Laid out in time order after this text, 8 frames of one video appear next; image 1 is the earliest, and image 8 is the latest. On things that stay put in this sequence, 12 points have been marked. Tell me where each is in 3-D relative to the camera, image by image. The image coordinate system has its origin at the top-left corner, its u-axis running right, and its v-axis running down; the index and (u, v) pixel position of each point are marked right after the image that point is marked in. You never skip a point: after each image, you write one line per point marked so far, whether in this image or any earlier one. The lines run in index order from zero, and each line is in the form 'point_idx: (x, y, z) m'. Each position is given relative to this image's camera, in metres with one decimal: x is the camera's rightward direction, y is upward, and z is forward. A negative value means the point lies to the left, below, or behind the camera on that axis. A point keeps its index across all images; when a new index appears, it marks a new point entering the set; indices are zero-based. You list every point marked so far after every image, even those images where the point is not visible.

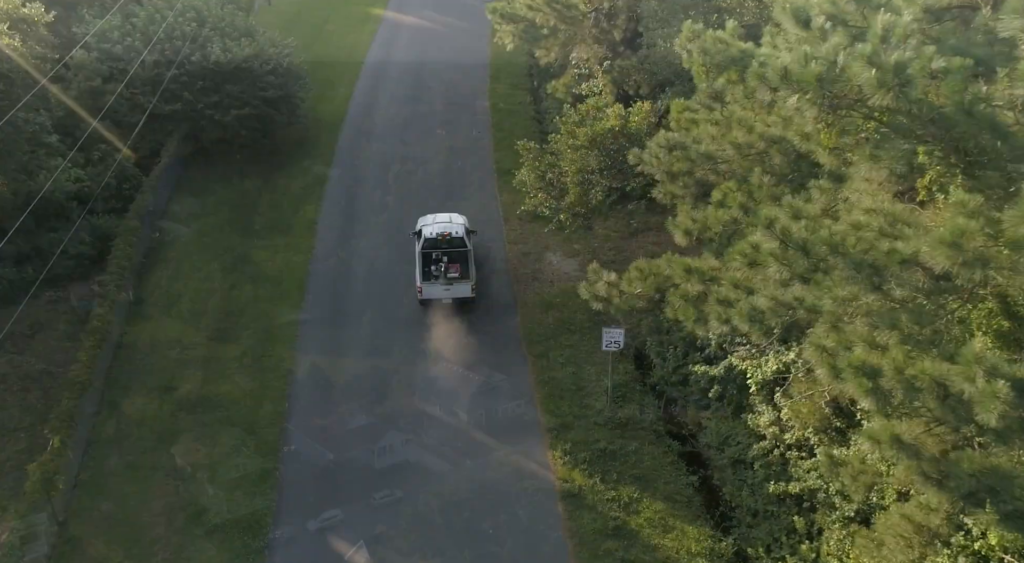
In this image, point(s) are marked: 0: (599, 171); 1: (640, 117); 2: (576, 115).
0: (+1.9, +2.3, +19.2) m
1: (+2.7, +3.6, +19.0) m
2: (+1.5, +3.7, +19.7) m
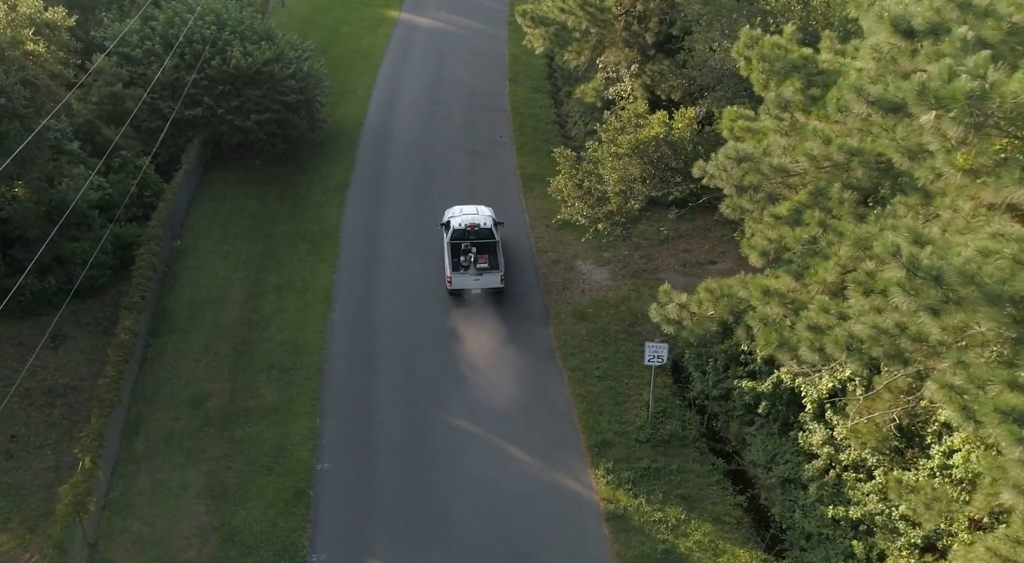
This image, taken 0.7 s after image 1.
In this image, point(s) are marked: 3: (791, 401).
0: (+2.7, +2.1, +18.6) m
1: (+3.5, +3.3, +18.4) m
2: (+2.3, +3.4, +19.1) m
3: (+5.7, -2.4, +18.2) m
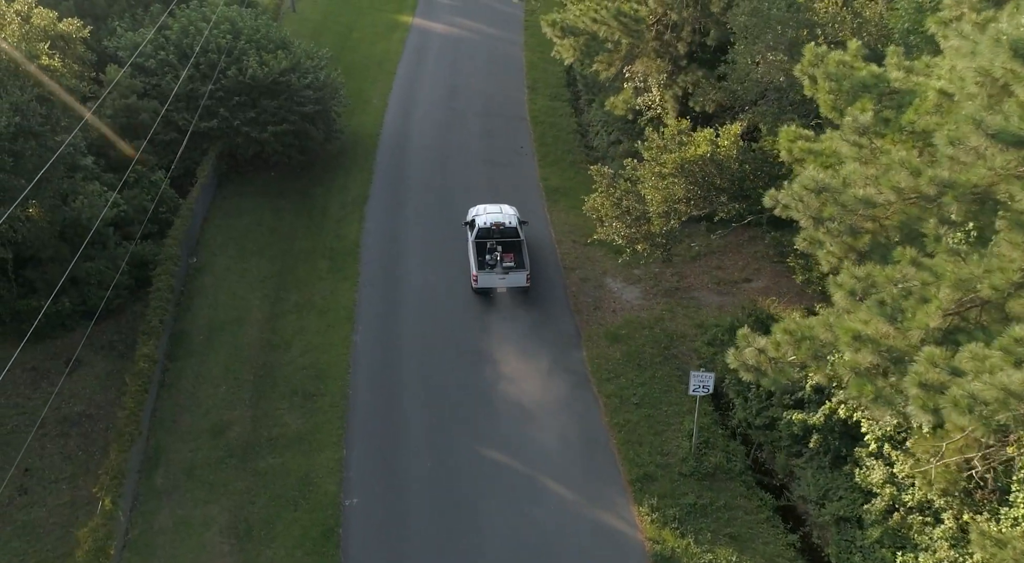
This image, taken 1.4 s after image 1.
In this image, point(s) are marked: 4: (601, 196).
0: (+3.4, +1.6, +17.7) m
1: (+4.2, +2.8, +17.5) m
2: (+3.0, +2.9, +18.2) m
3: (+6.4, -2.9, +17.3) m
4: (+1.9, +1.9, +19.4) m
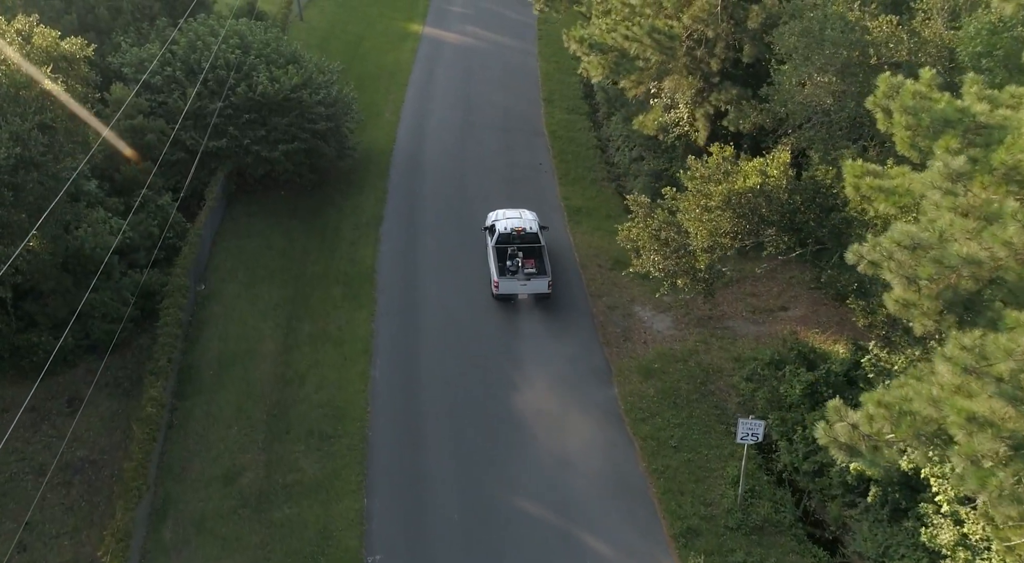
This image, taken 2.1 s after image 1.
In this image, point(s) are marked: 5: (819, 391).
0: (+4.1, +0.8, +16.5) m
1: (+4.8, +2.1, +16.3) m
2: (+3.7, +2.2, +17.0) m
3: (+7.0, -3.6, +16.0) m
4: (+2.5, +1.1, +18.2) m
5: (+6.4, -2.3, +18.8) m
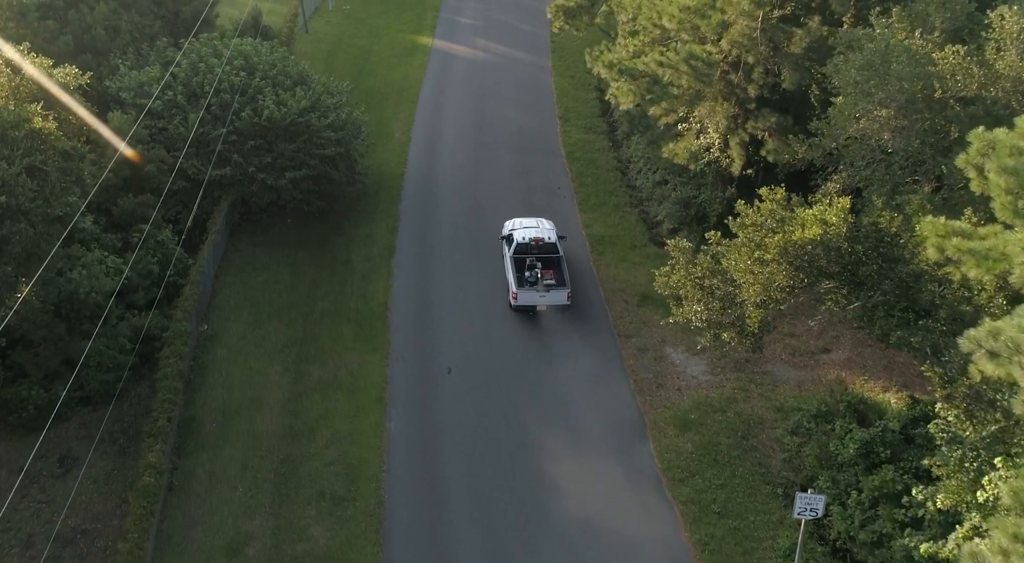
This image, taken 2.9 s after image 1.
0: (+4.6, -0.1, +15.0) m
1: (+5.4, +1.1, +14.8) m
2: (+4.2, +1.2, +15.5) m
3: (+7.6, -4.6, +14.5) m
4: (+3.1, +0.2, +16.7) m
5: (+7.0, -3.3, +17.3) m
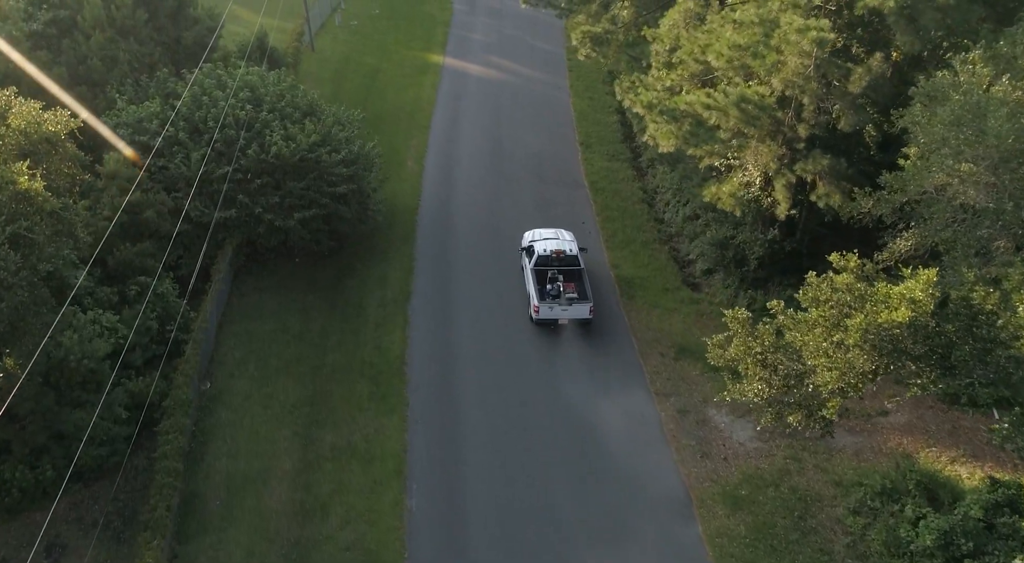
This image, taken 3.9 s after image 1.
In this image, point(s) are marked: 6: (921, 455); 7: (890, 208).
0: (+5.3, -1.4, +13.2) m
1: (+6.0, -0.1, +13.0) m
2: (+4.8, 0.0, +13.7) m
3: (+8.2, -5.8, +12.7) m
4: (+3.7, -1.1, +15.0) m
5: (+7.6, -4.5, +15.5) m
6: (+8.5, -3.6, +18.8) m
7: (+6.8, +1.3, +16.2) m
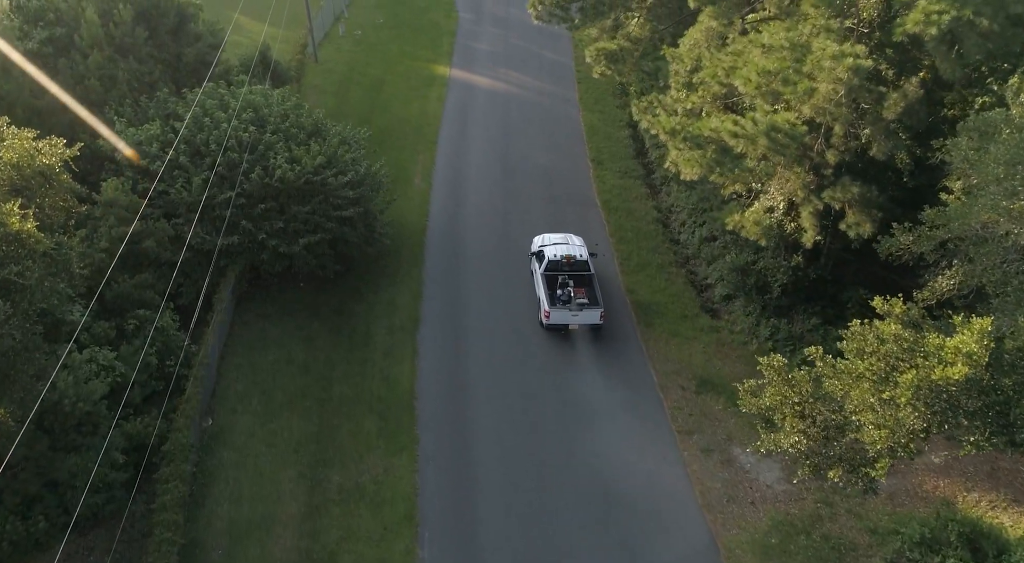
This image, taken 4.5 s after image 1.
0: (+5.6, -2.1, +12.3) m
1: (+6.3, -0.8, +12.1) m
2: (+5.2, -0.7, +12.8) m
3: (+8.6, -6.5, +11.8) m
4: (+4.1, -1.8, +14.1) m
5: (+8.0, -5.2, +14.5) m
6: (+8.9, -4.3, +17.9) m
7: (+7.1, +0.6, +15.3) m
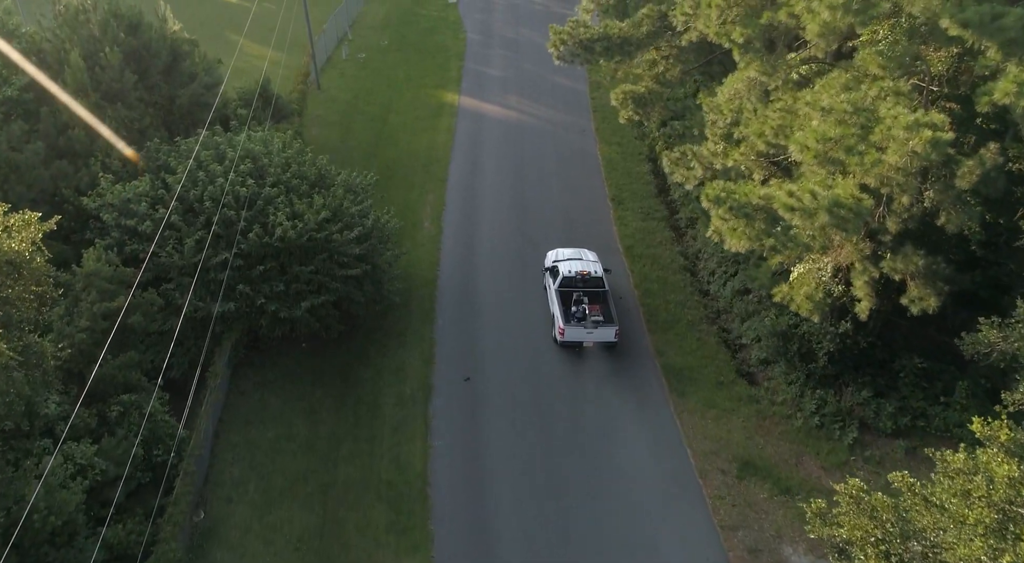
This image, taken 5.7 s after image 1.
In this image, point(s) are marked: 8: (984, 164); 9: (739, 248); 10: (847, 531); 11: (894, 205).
0: (+6.0, -3.6, +10.3) m
1: (+6.8, -2.4, +10.2) m
2: (+5.6, -2.3, +10.9) m
3: (+9.0, -8.1, +9.7) m
4: (+4.6, -3.4, +12.1) m
5: (+8.5, -6.8, +12.5) m
6: (+9.4, -5.9, +15.9) m
7: (+7.6, -0.9, +13.3) m
8: (+7.9, +1.9, +15.1) m
9: (+4.3, +0.8, +17.5) m
10: (+4.5, -3.4, +11.9) m
11: (+7.1, +1.4, +16.4) m
